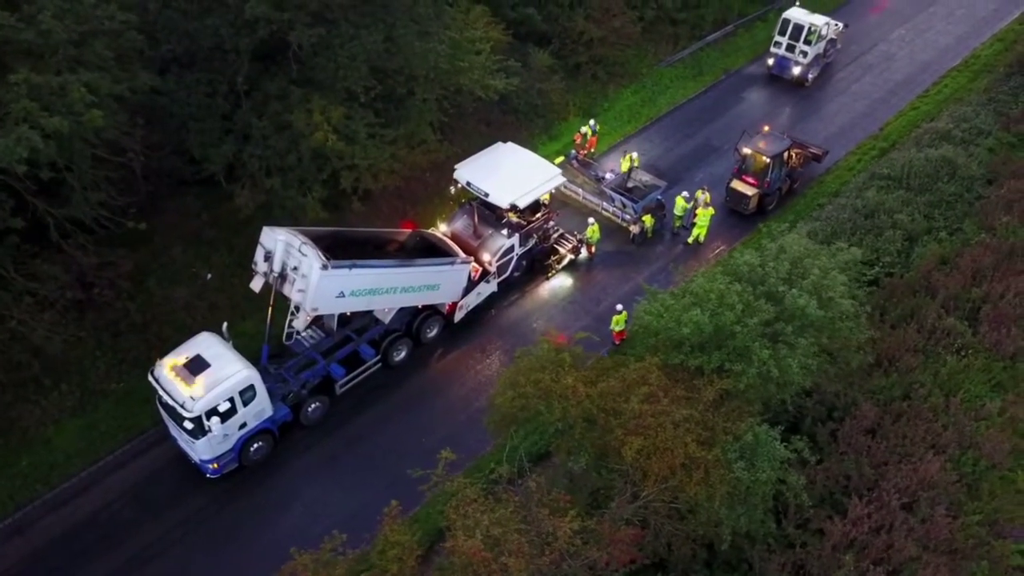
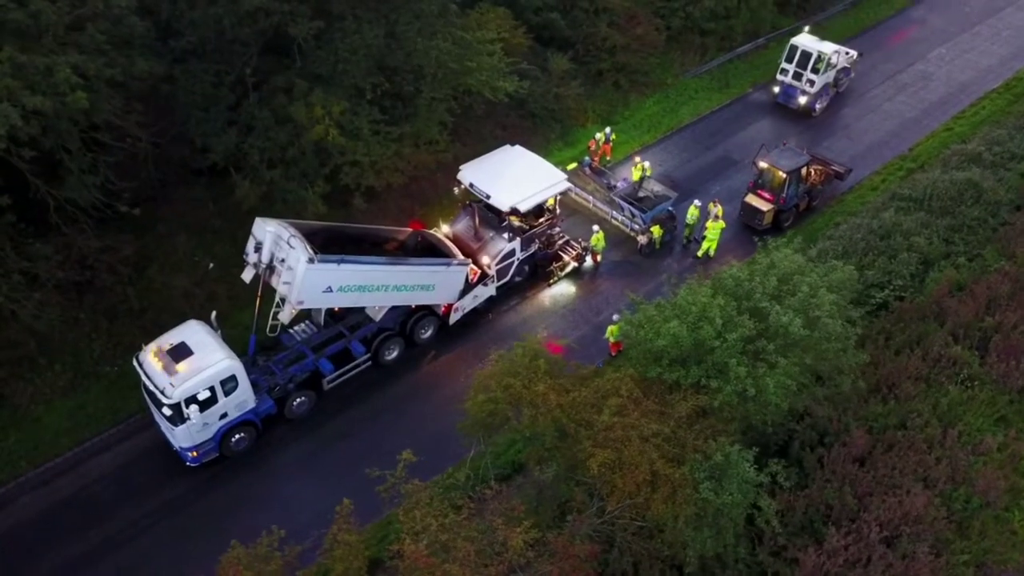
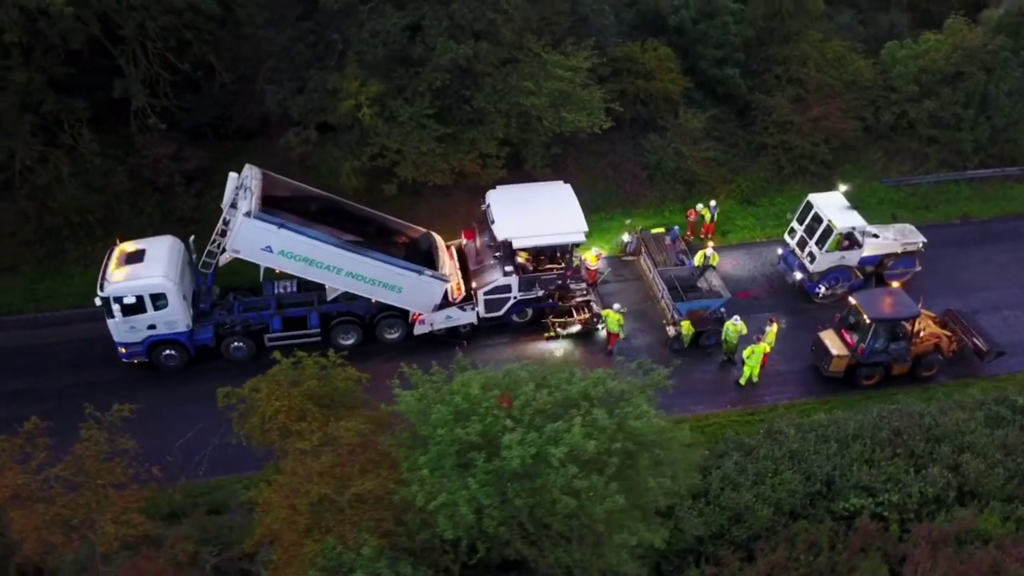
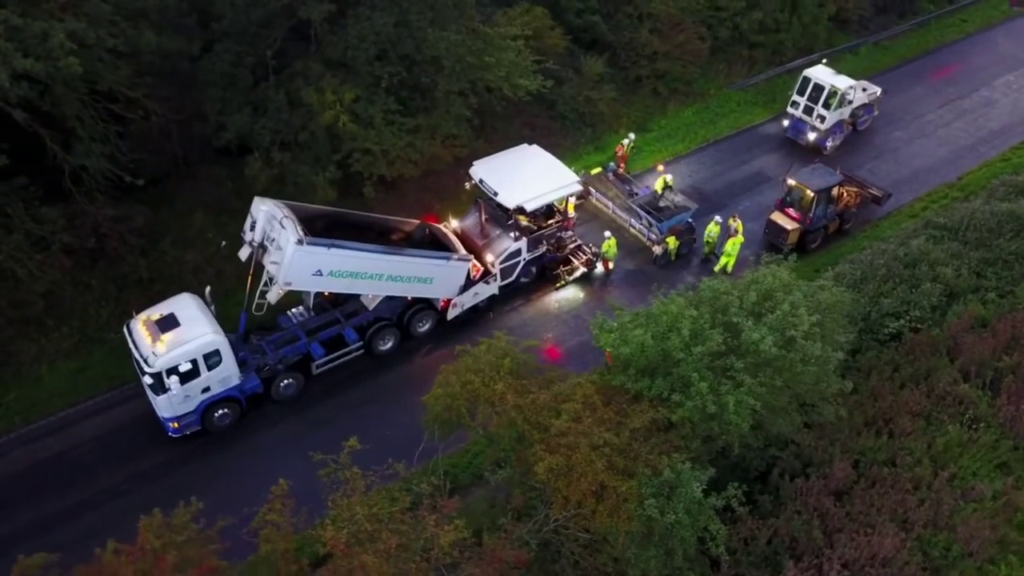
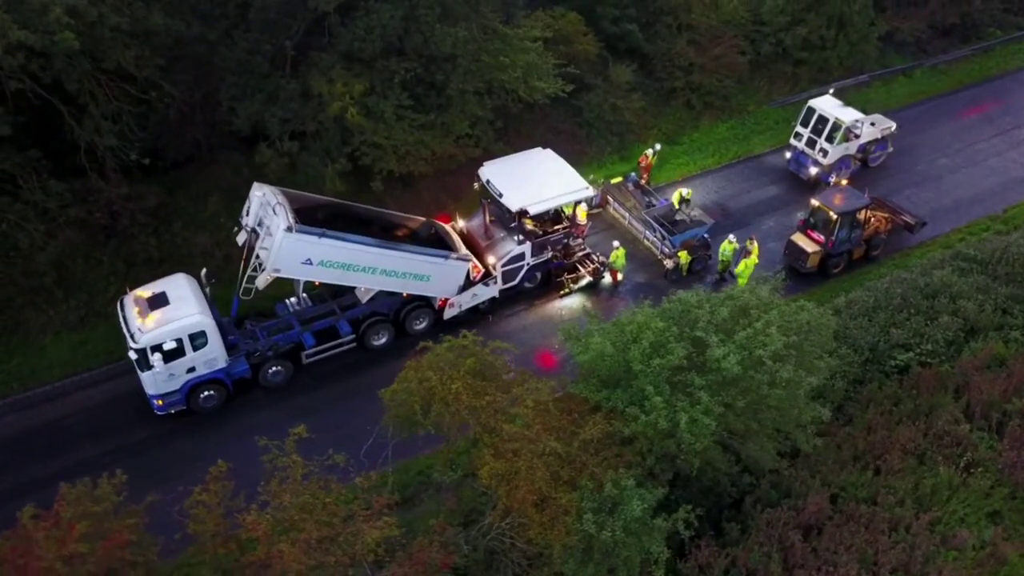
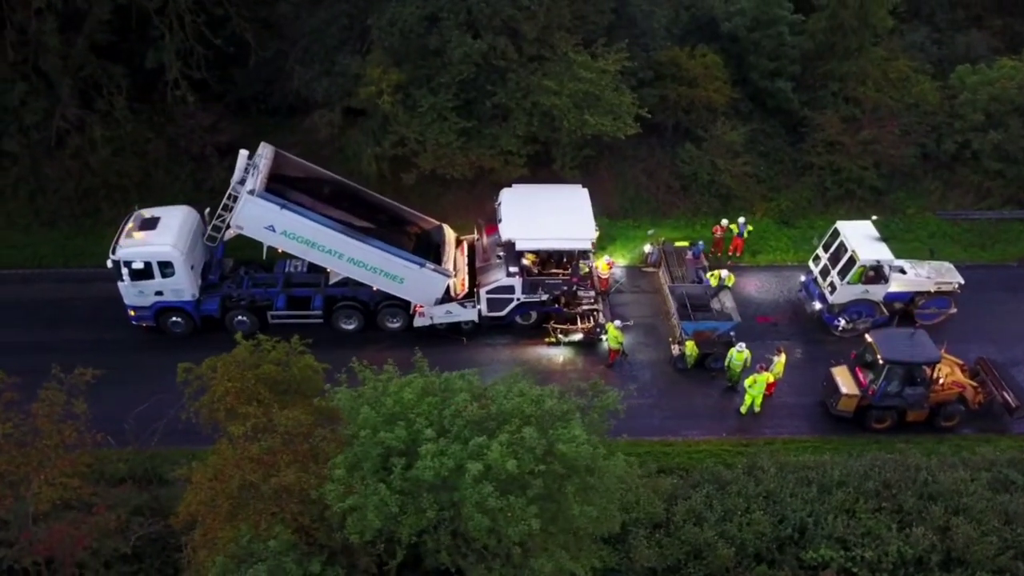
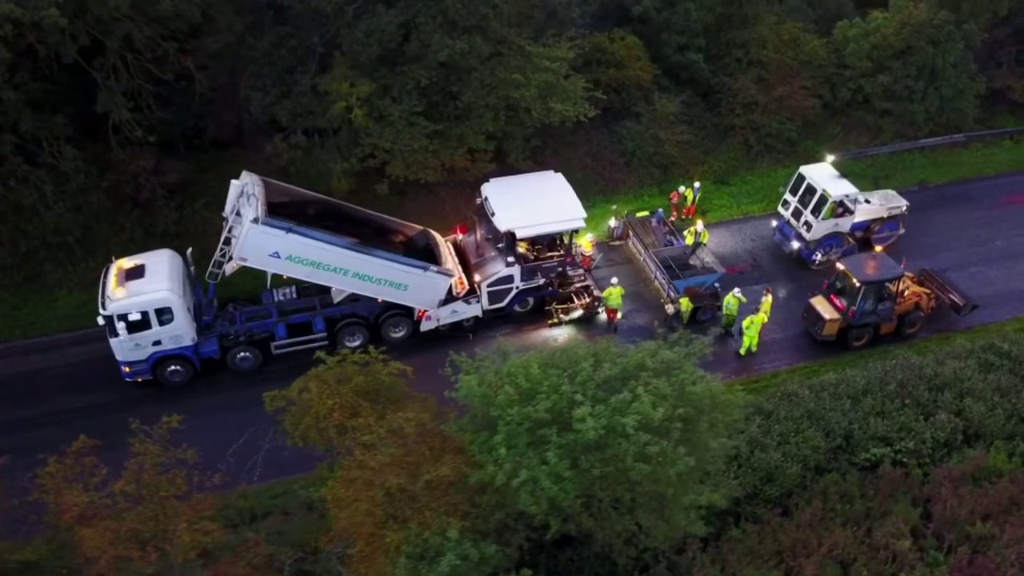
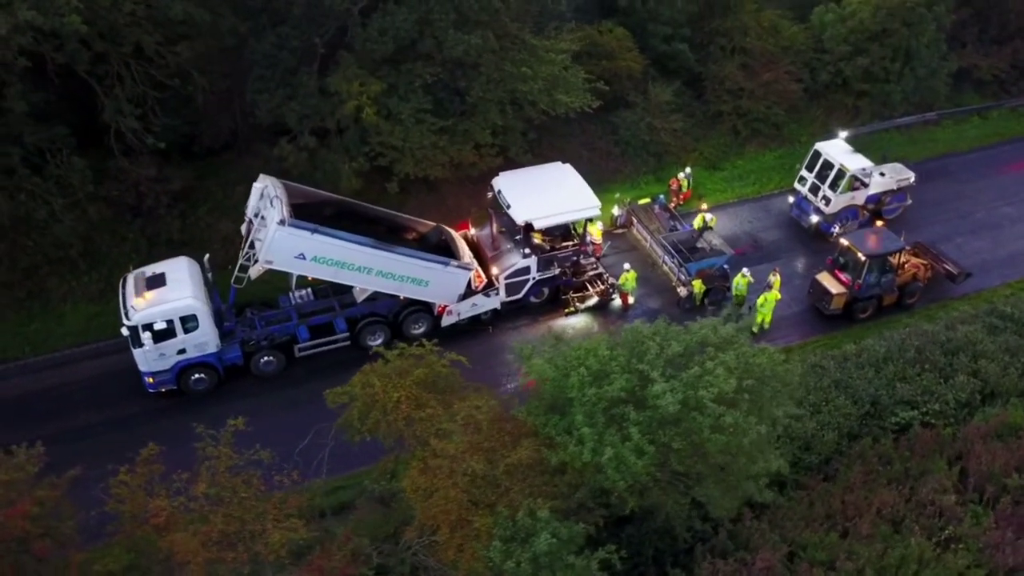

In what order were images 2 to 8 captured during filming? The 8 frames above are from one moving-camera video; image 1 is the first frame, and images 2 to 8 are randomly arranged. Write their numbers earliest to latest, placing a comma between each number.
2, 4, 5, 8, 7, 3, 6
